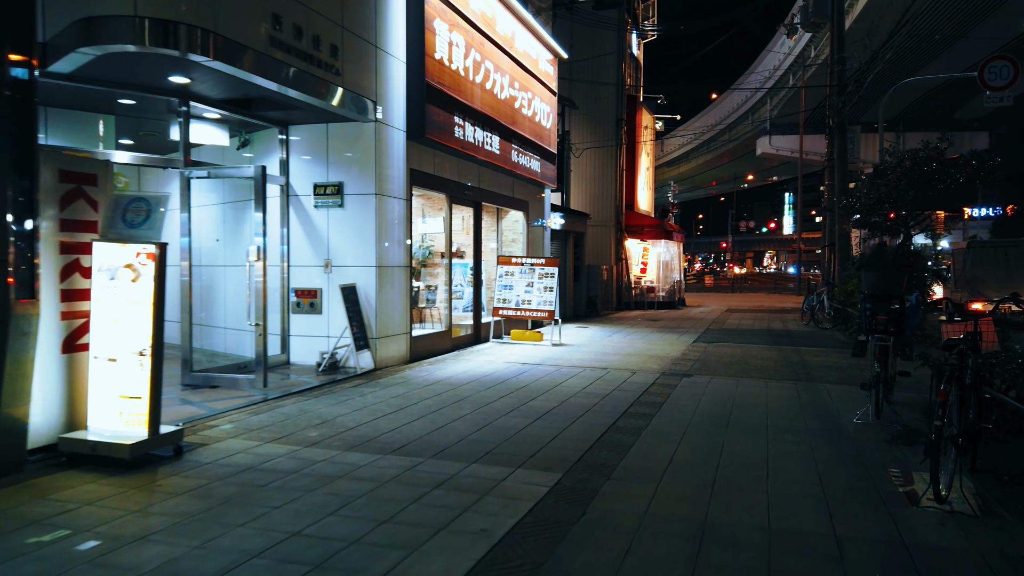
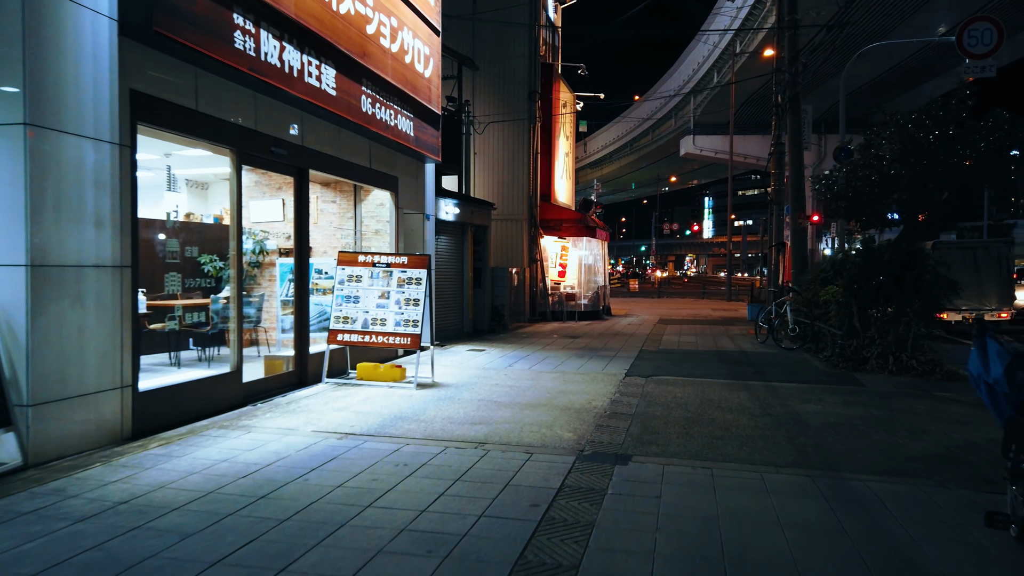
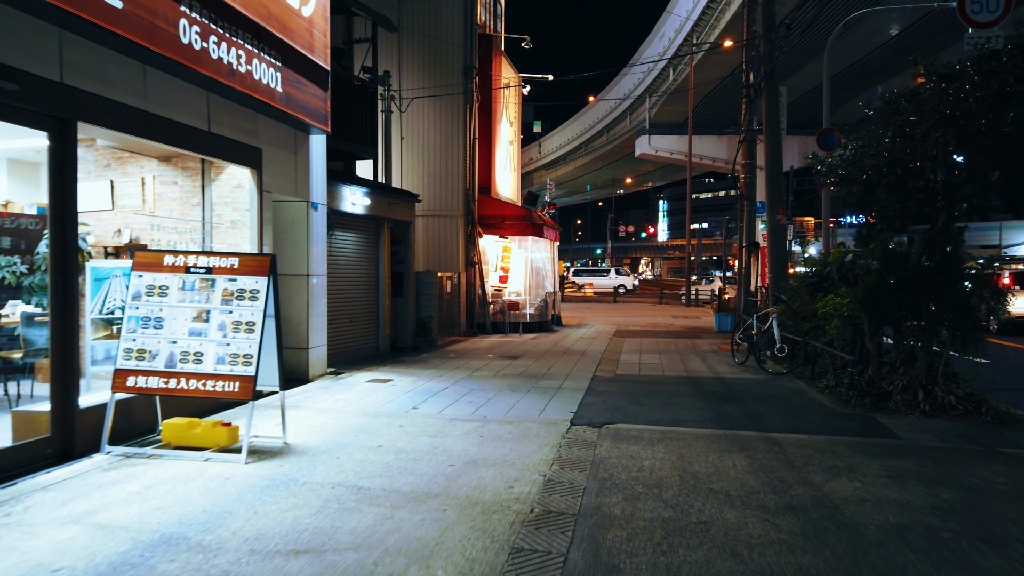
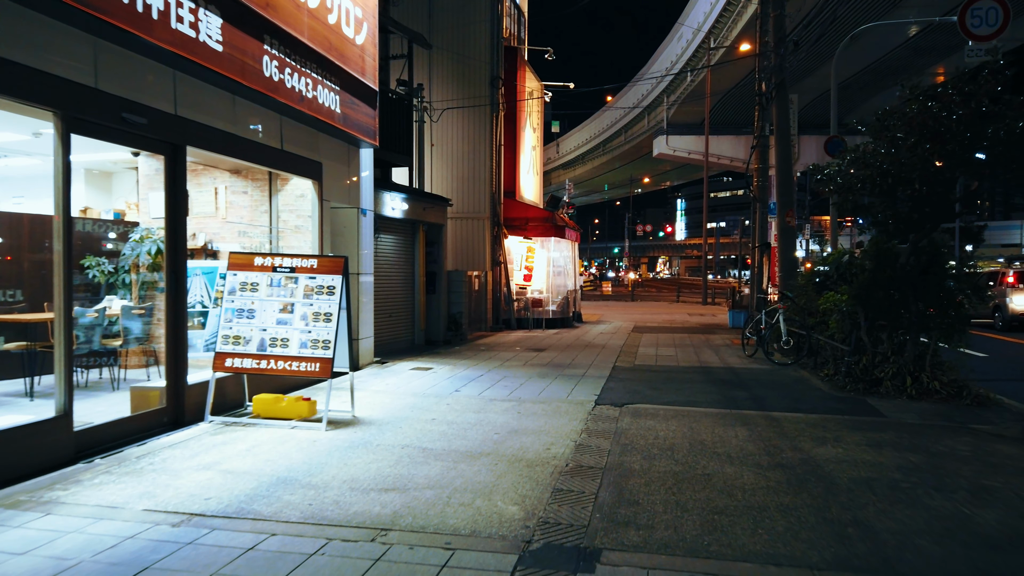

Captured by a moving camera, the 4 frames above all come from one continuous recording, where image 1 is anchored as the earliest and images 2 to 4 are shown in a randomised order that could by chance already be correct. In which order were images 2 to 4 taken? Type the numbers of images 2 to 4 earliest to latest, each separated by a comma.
2, 4, 3
